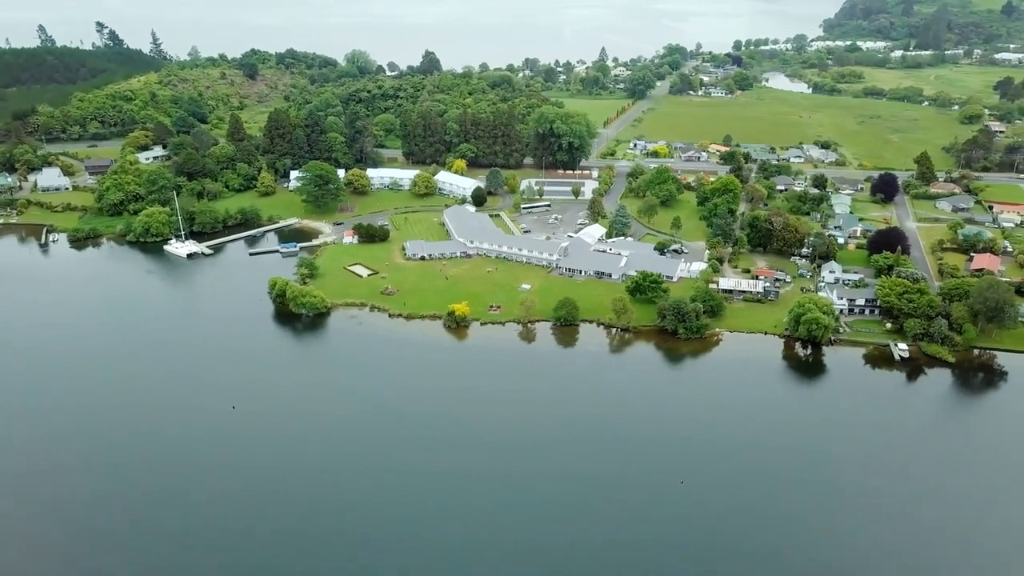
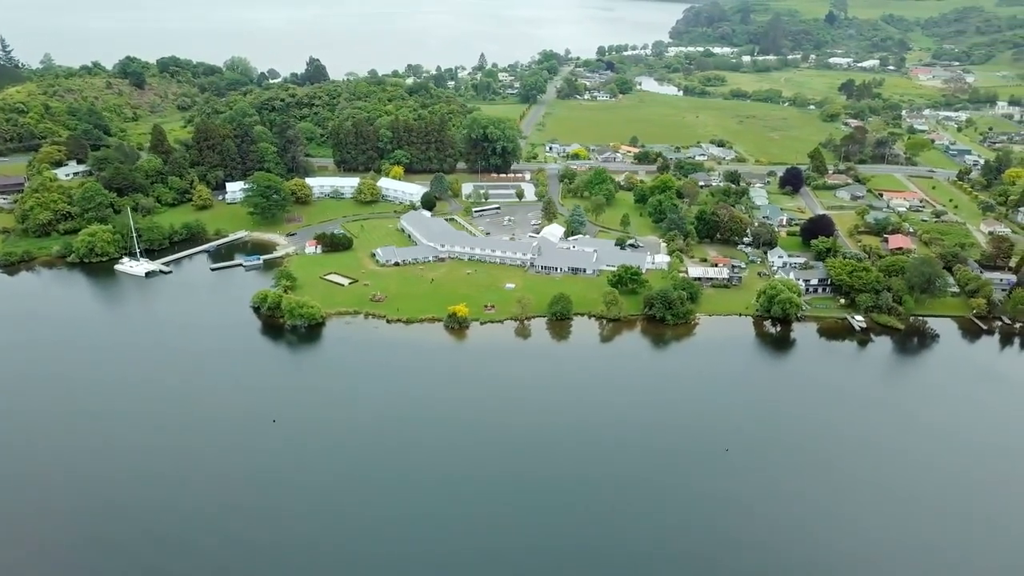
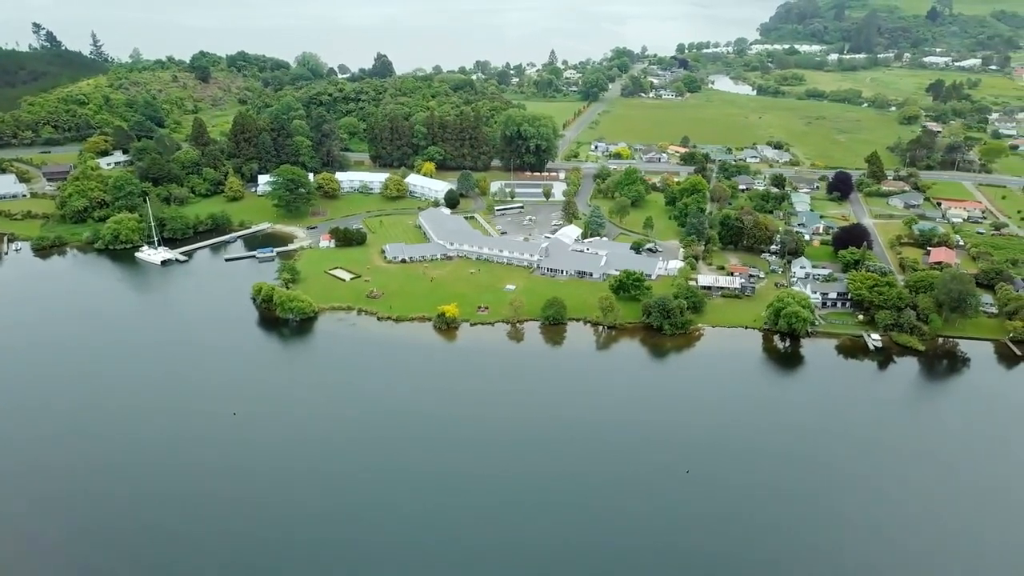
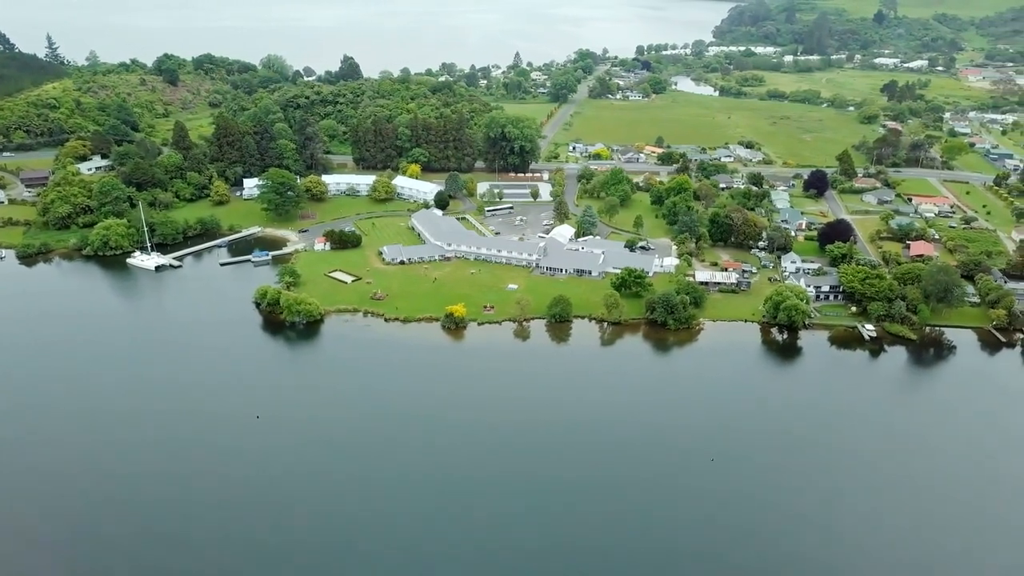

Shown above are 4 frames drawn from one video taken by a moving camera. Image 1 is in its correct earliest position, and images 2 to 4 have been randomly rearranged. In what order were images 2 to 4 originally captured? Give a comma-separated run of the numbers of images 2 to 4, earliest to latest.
3, 4, 2
